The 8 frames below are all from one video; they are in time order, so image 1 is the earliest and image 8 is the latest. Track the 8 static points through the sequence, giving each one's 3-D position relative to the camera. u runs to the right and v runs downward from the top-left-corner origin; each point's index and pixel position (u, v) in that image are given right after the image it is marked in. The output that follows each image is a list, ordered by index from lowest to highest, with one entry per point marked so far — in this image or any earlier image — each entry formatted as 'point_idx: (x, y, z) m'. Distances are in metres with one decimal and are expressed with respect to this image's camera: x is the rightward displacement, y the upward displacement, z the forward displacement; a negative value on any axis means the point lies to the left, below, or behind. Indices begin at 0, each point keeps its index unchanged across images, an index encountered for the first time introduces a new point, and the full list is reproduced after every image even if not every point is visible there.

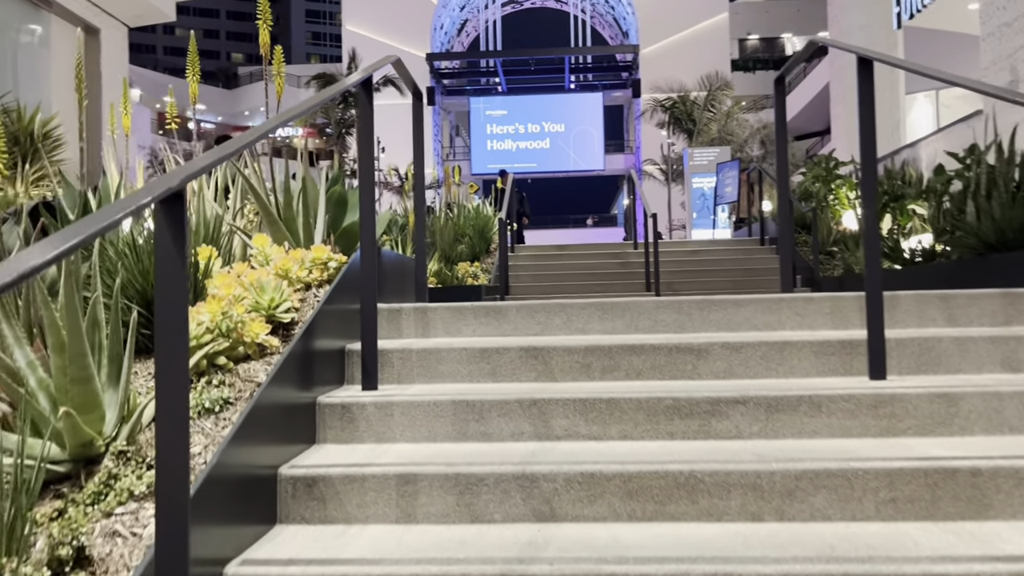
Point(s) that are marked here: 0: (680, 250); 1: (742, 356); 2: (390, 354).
0: (+1.9, +0.4, +9.7) m
1: (+0.7, -0.2, +2.4) m
2: (-0.4, -0.2, +2.5) m
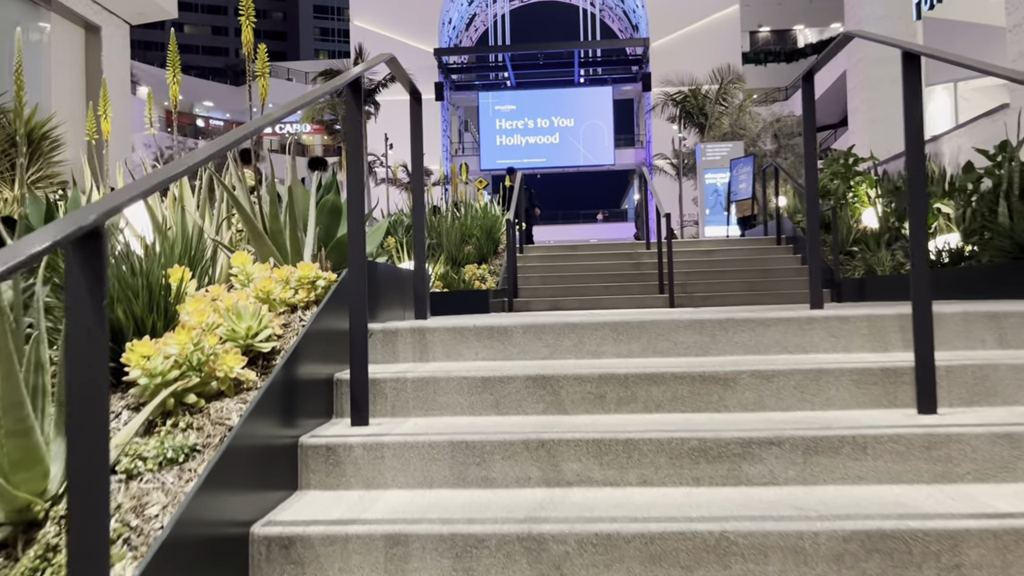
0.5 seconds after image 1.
0: (+2.0, +0.4, +9.4) m
1: (+0.7, -0.3, +2.2) m
2: (-0.3, -0.3, +2.3) m
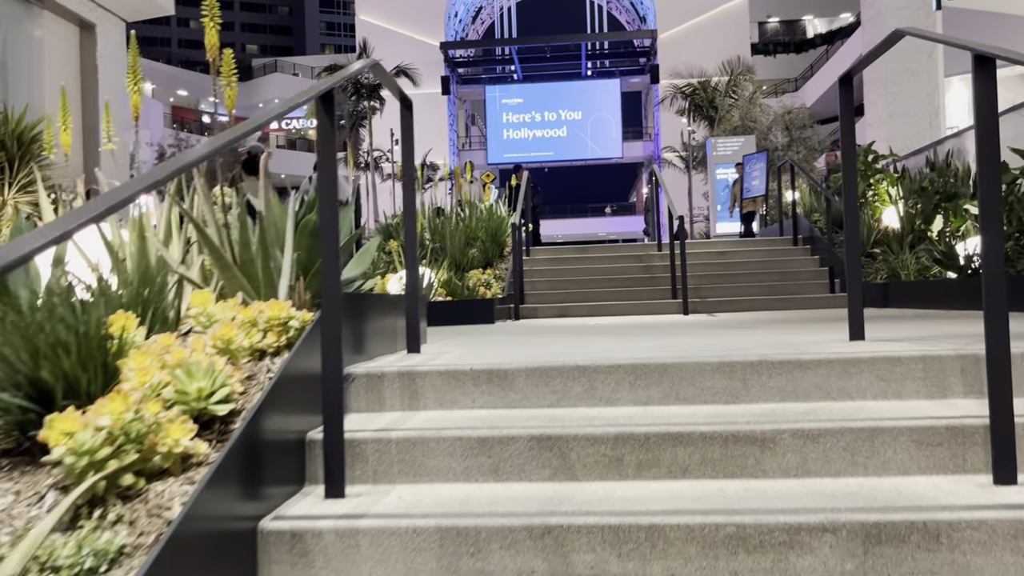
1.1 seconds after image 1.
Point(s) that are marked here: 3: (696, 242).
0: (+2.1, +0.4, +9.1) m
1: (+0.7, -0.4, +1.9) m
2: (-0.3, -0.4, +2.0) m
3: (+2.0, +0.5, +9.3) m
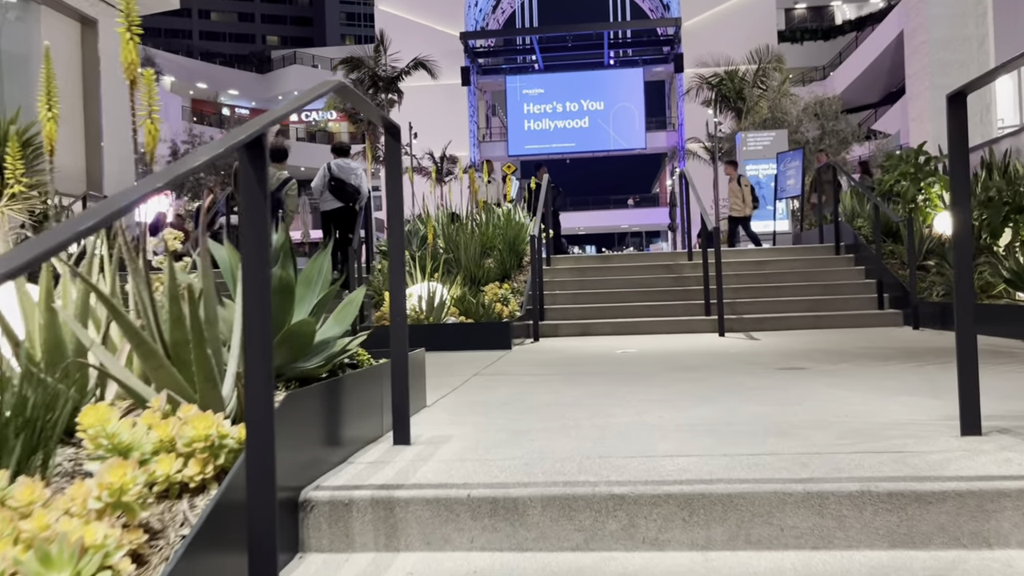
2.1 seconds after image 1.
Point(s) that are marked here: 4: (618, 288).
0: (+2.3, +0.3, +8.4) m
1: (+0.7, -0.6, +1.3) m
2: (-0.3, -0.6, +1.4) m
3: (+2.2, +0.4, +8.7) m
4: (+1.0, 0.0, +8.0) m
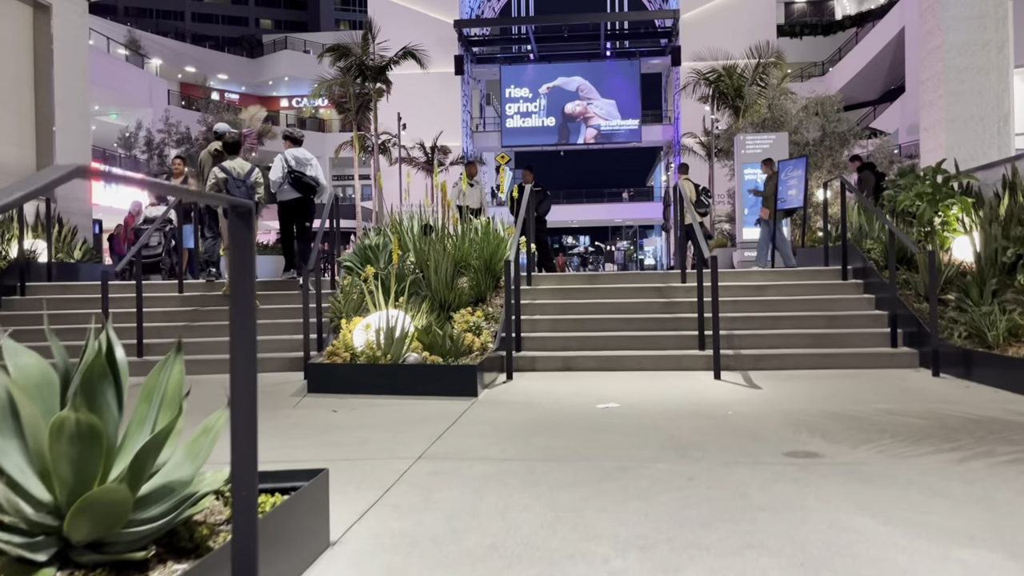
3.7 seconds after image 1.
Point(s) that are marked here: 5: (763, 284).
0: (+2.1, 0.0, +7.7) m
1: (+0.5, -0.9, +0.6) m
2: (-0.5, -0.9, +0.7) m
3: (+2.0, +0.2, +8.0) m
4: (+0.8, -0.2, +7.3) m
5: (+2.3, 0.0, +7.7) m
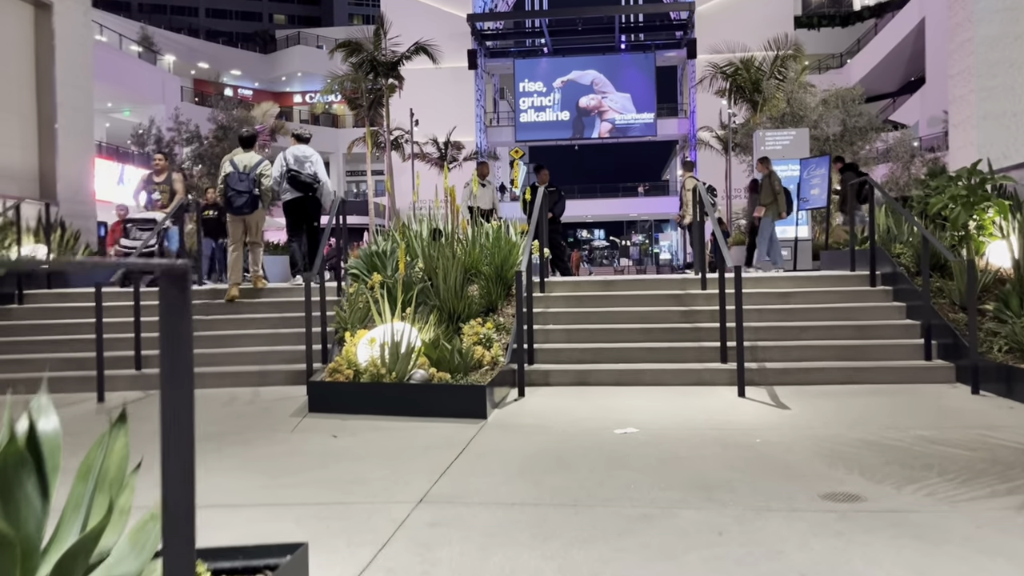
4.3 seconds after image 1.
0: (+2.2, 0.0, +7.4) m
1: (+0.5, -1.0, +0.3) m
2: (-0.5, -1.0, +0.4) m
3: (+2.1, +0.1, +7.6) m
4: (+0.9, -0.3, +7.0) m
5: (+2.4, 0.0, +7.3) m
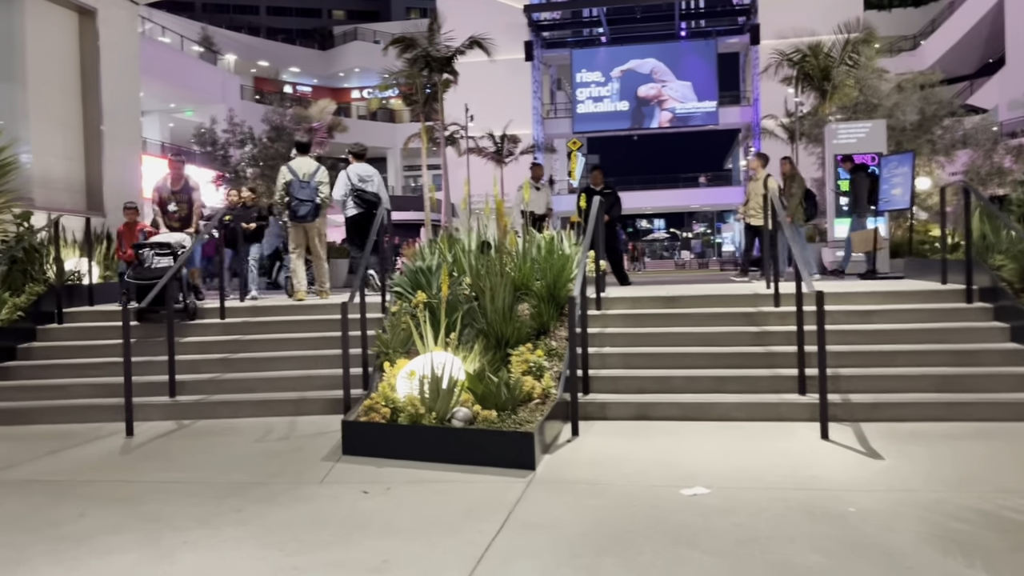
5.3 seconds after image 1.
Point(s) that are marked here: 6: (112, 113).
0: (+2.6, -0.2, +6.7) m
1: (+0.5, -1.2, -0.3) m
2: (-0.6, -1.2, -0.1) m
3: (+2.6, 0.0, +6.9) m
4: (+1.3, -0.4, +6.4) m
5: (+2.8, -0.2, +6.6) m
6: (-4.9, +2.1, +10.3) m
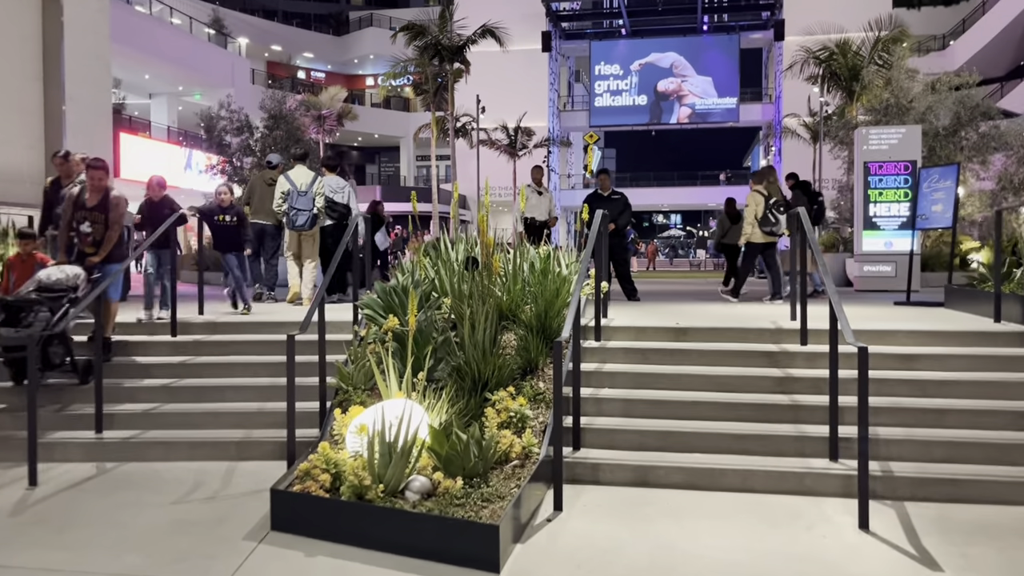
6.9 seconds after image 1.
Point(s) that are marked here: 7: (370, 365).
0: (+2.5, -0.4, +5.7) m
1: (+0.2, -1.5, -1.2) m
2: (-0.8, -1.5, -1.0) m
3: (+2.5, -0.3, +6.0) m
4: (+1.2, -0.7, +5.5) m
5: (+2.7, -0.4, +5.7) m
6: (-4.9, +2.1, +9.5) m
7: (-0.9, -0.5, +5.5) m
